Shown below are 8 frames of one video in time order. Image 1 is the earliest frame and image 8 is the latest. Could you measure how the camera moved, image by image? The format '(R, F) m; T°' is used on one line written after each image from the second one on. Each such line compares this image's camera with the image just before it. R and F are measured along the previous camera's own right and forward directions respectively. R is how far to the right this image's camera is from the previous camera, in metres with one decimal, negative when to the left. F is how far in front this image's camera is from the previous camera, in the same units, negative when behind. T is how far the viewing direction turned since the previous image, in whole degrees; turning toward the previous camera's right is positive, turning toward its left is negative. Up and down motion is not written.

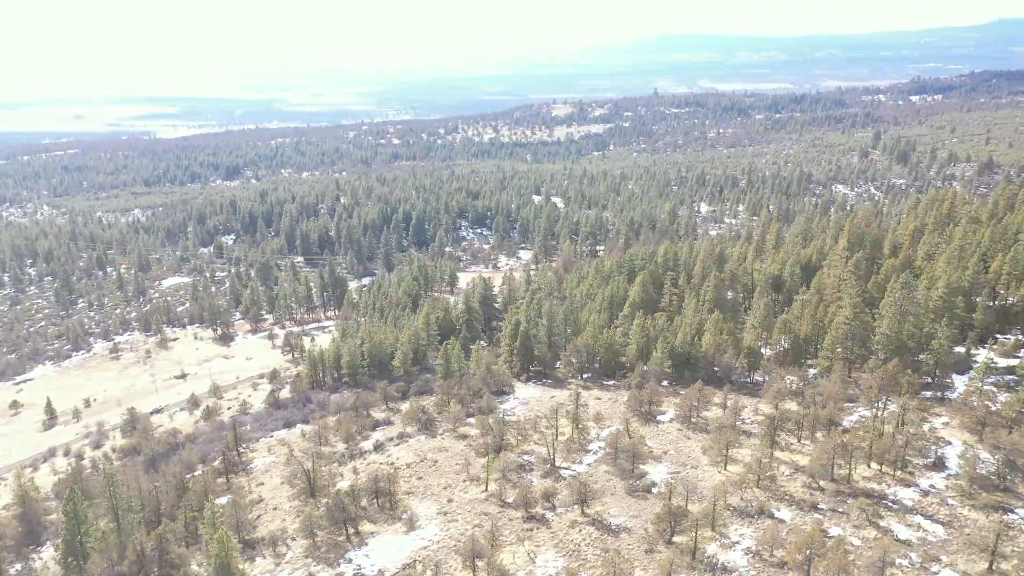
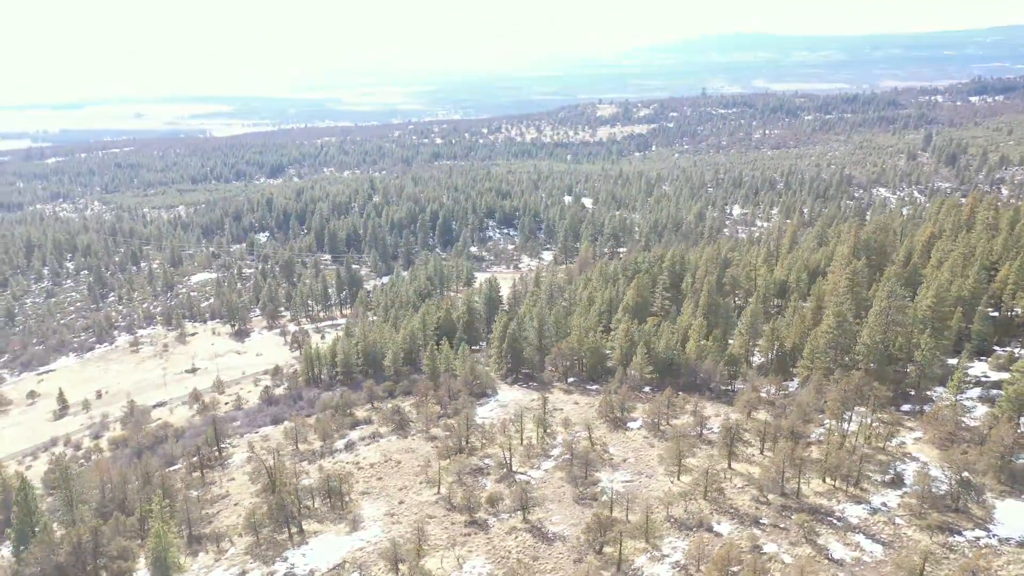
(+4.7, +0.4) m; -3°
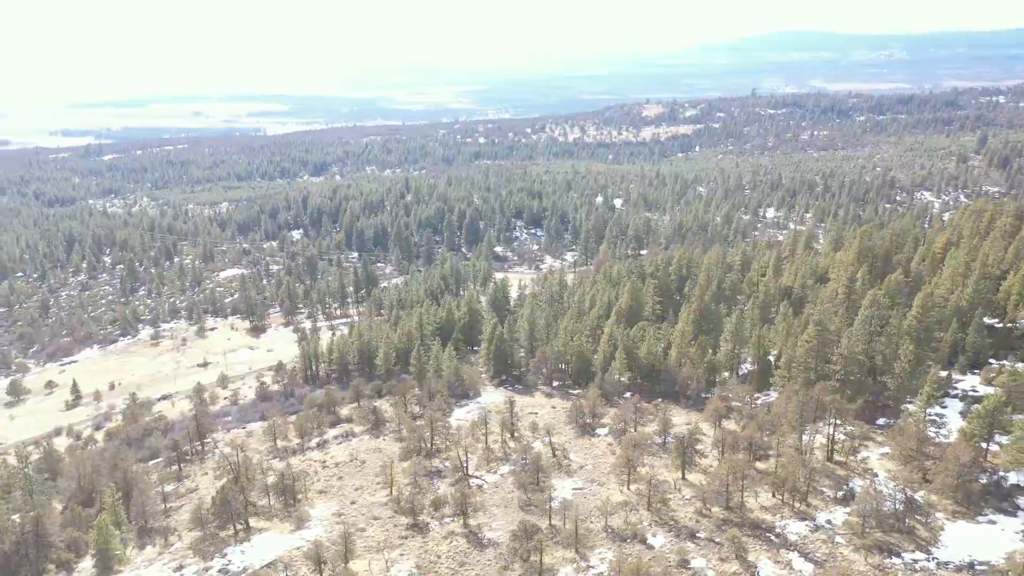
(+4.7, +0.4) m; -3°
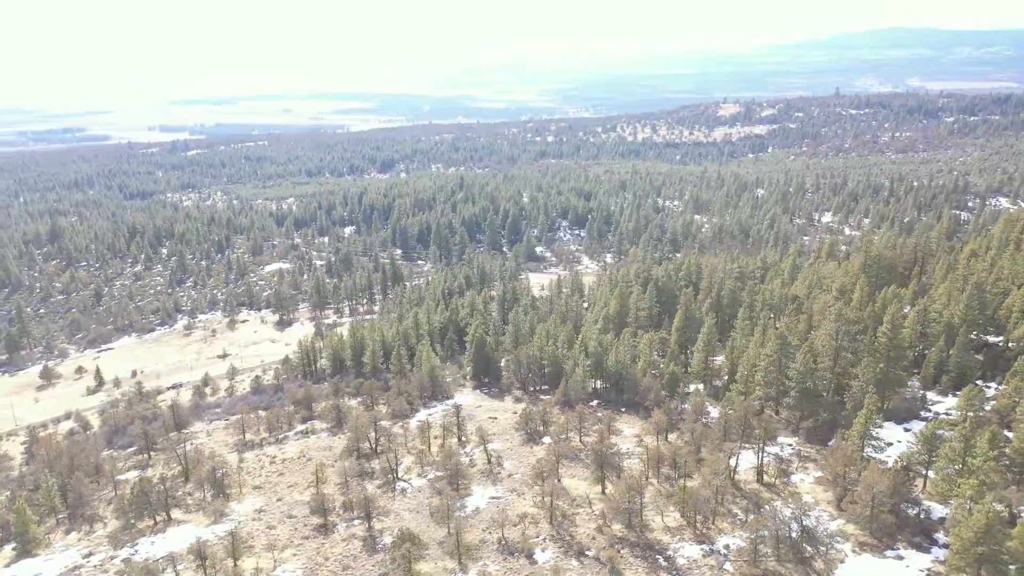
(+7.4, +0.9) m; -6°
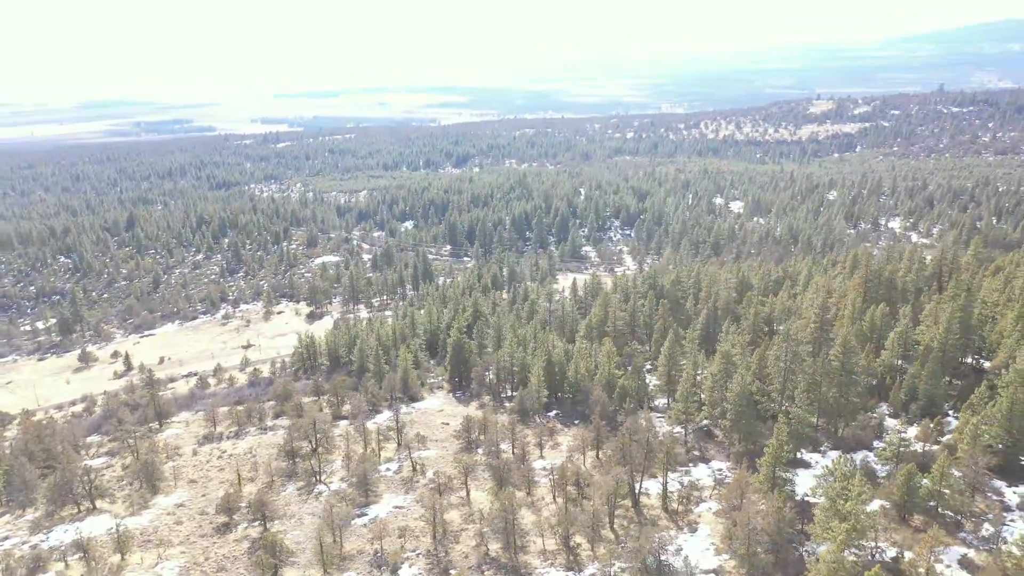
(+8.4, +1.0) m; -6°
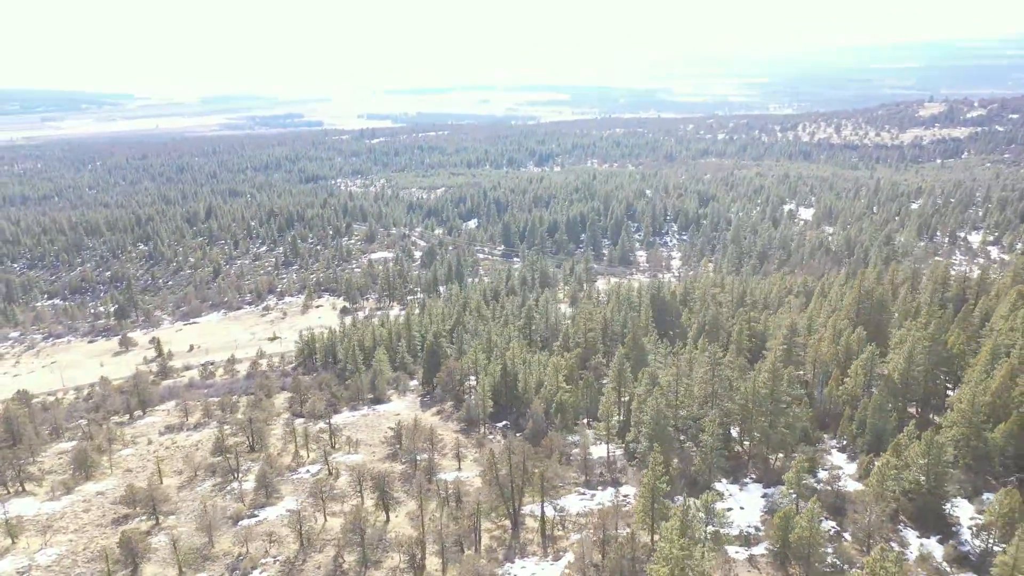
(+9.3, +1.3) m; -7°
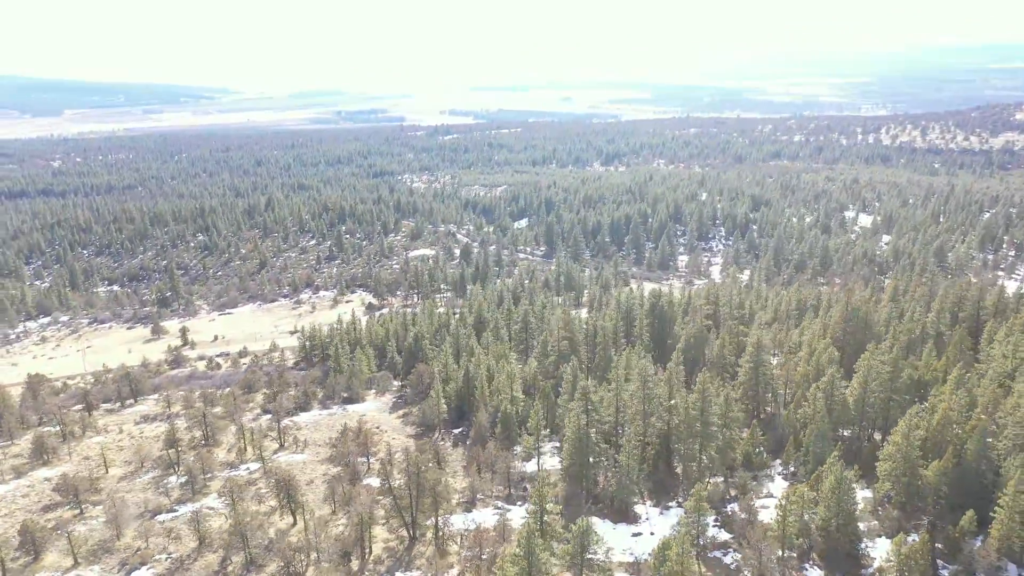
(+7.4, +1.0) m; -6°
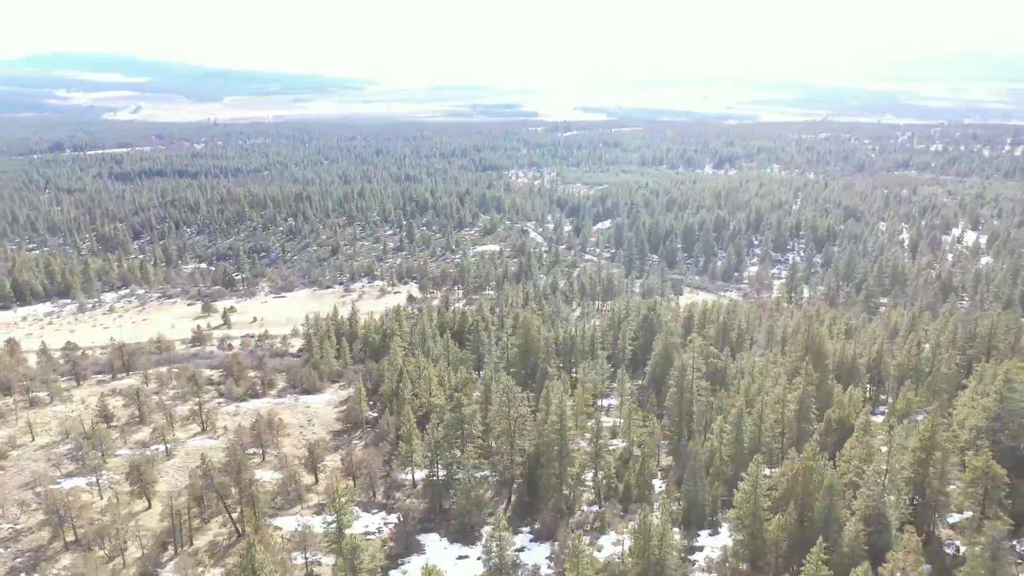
(+12.1, +2.3) m; -9°
